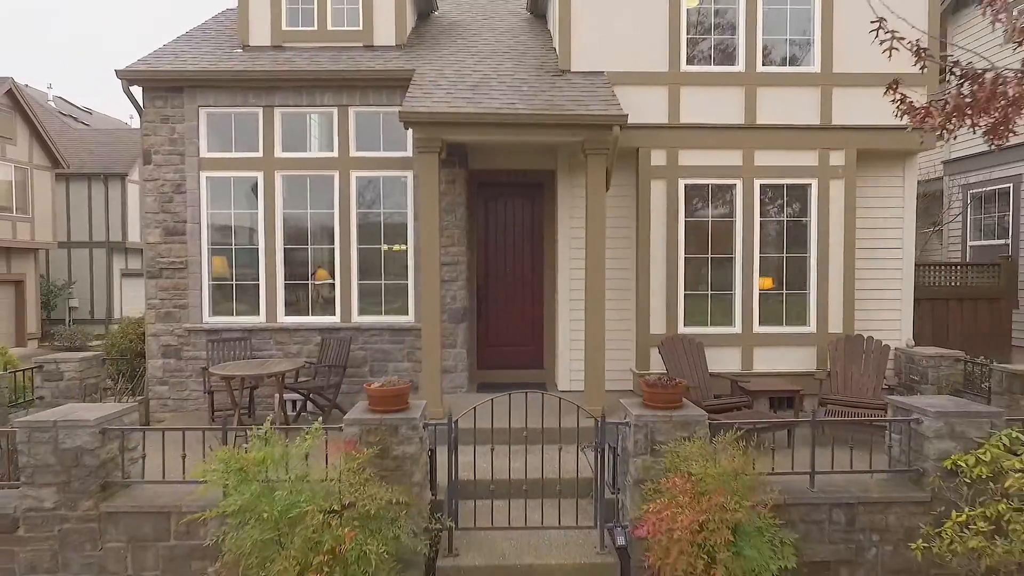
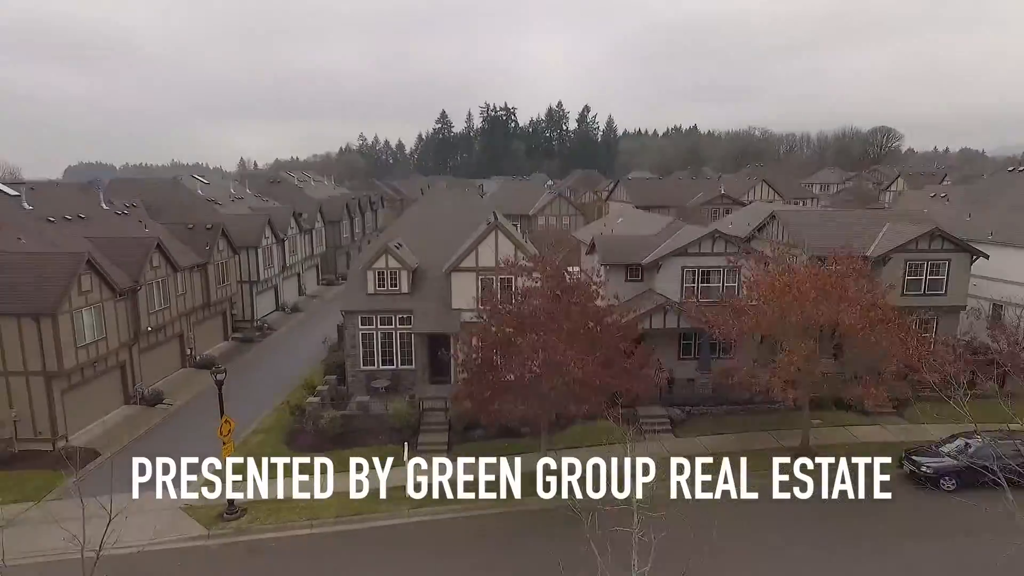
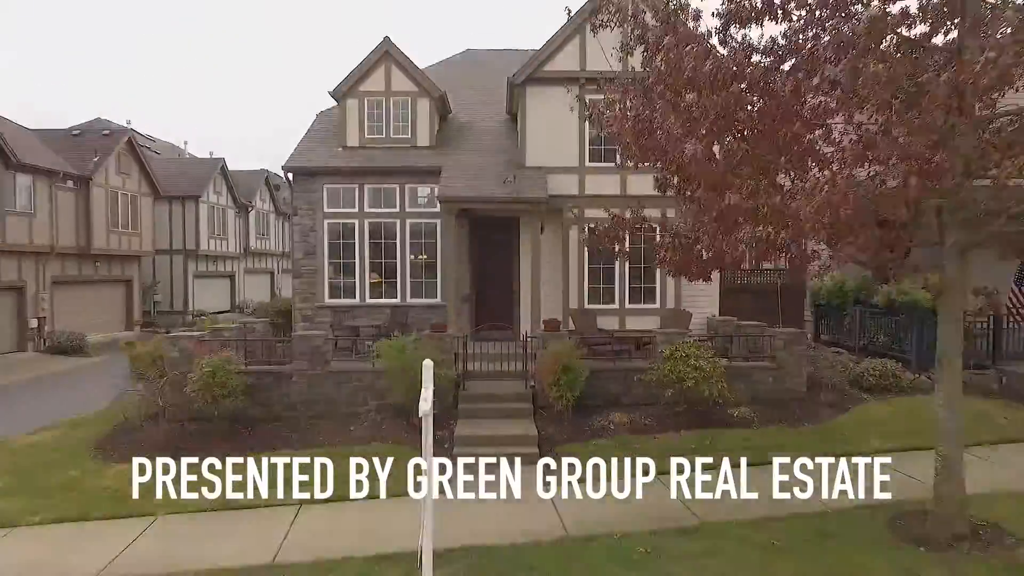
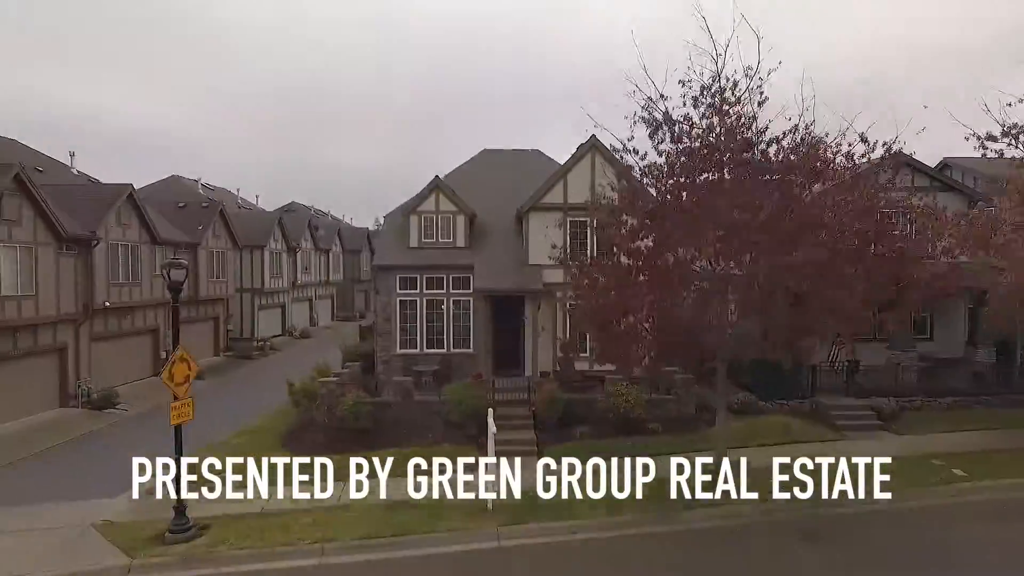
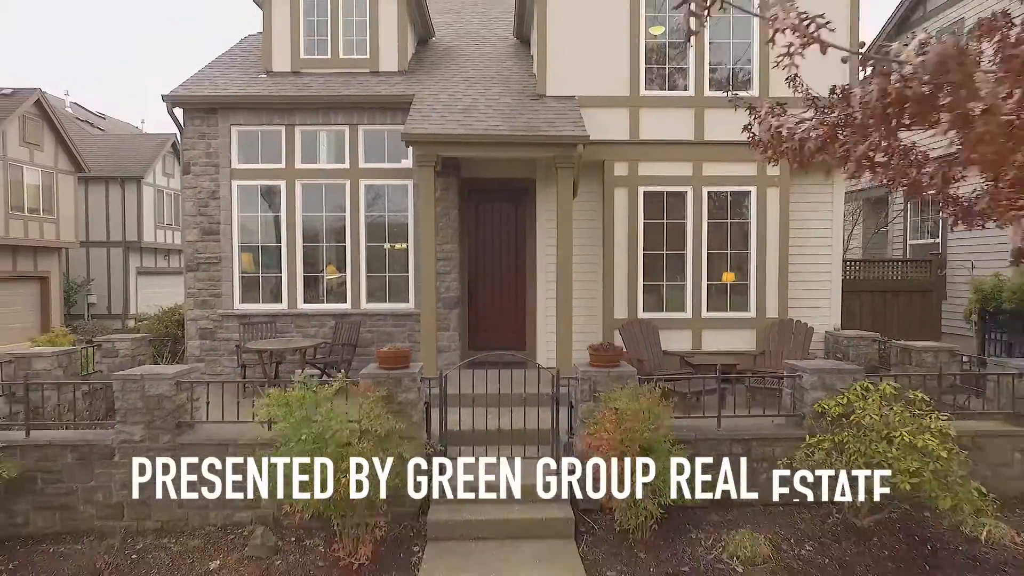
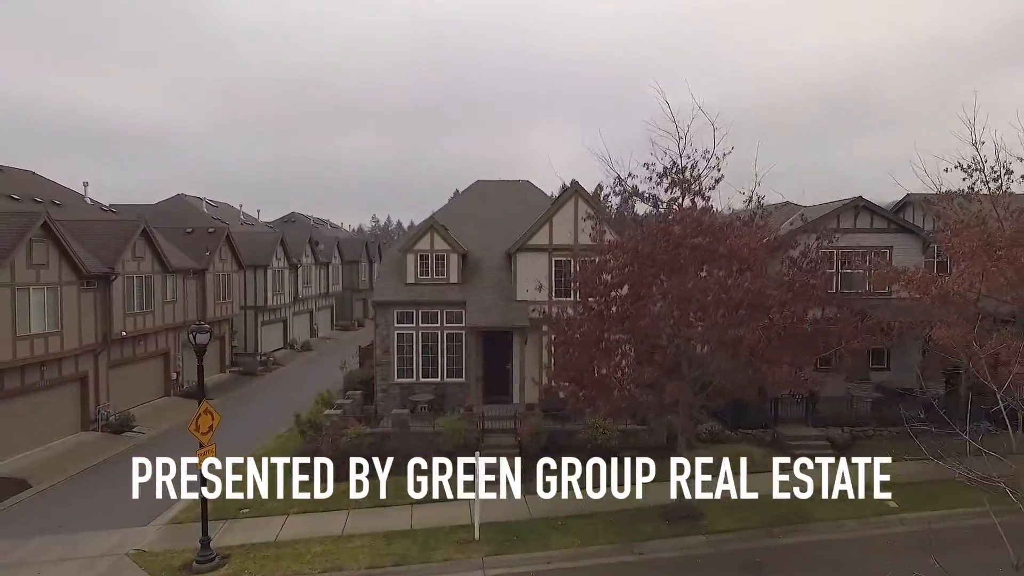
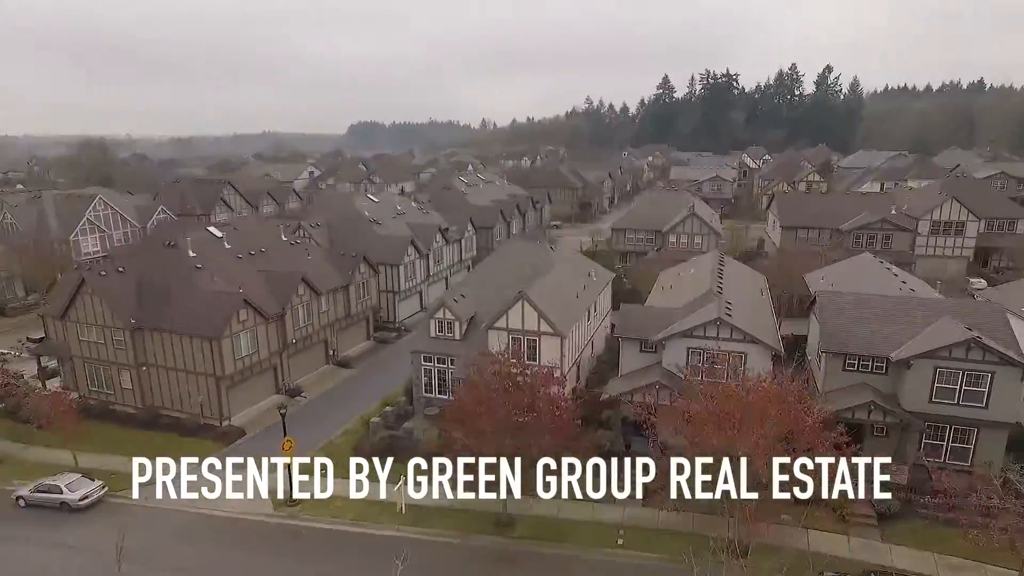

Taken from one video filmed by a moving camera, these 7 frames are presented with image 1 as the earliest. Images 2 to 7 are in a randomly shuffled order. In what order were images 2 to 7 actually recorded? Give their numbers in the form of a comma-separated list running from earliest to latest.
5, 3, 4, 6, 2, 7
